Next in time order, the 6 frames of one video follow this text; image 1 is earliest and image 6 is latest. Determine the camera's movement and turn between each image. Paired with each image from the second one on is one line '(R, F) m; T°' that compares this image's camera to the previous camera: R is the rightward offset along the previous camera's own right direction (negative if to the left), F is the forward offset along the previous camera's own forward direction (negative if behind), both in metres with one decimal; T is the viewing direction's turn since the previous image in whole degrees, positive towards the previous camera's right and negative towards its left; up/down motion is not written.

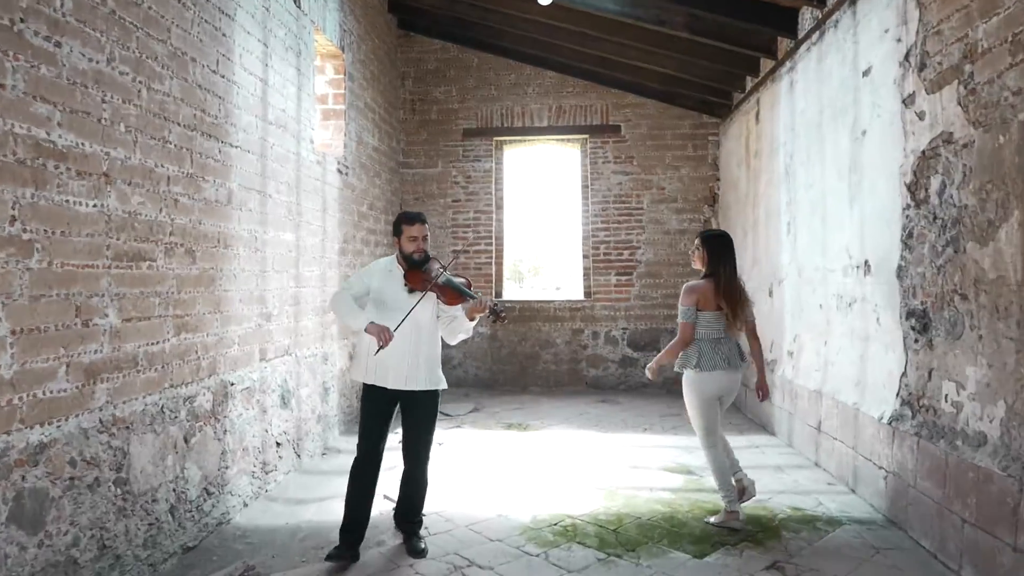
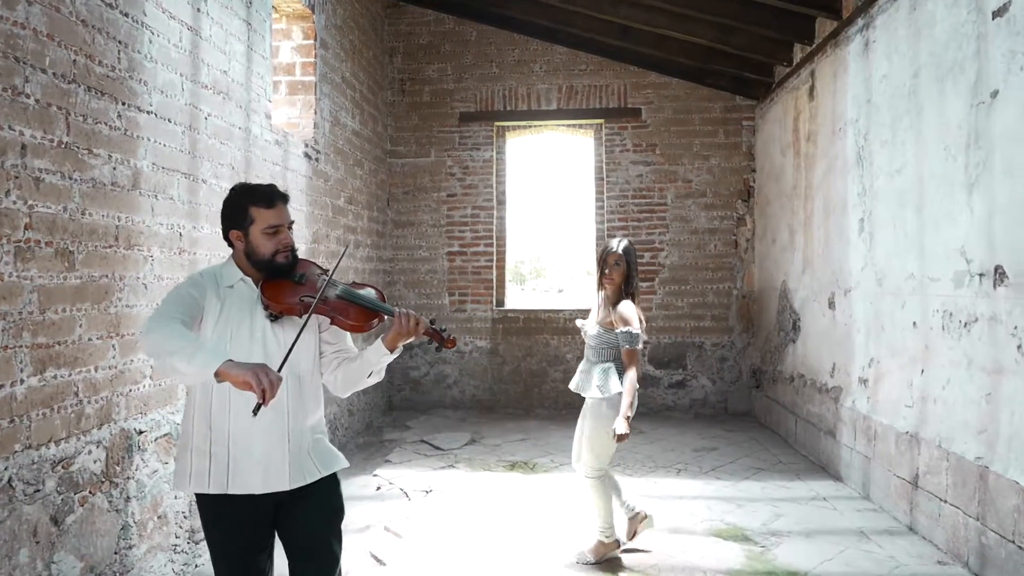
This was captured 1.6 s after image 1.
(0.0, +1.1) m; 0°
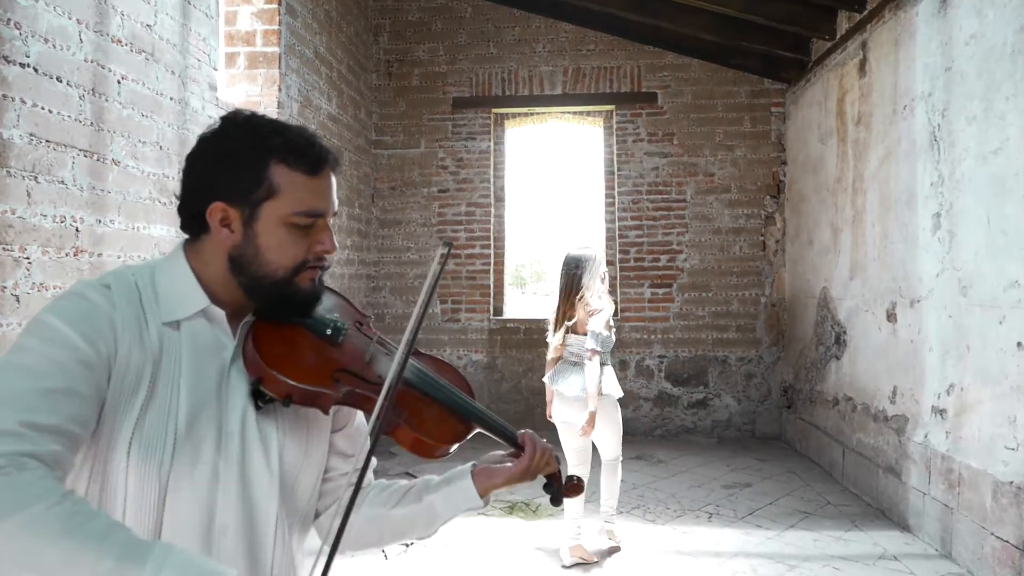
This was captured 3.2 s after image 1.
(0.0, +0.8) m; 0°
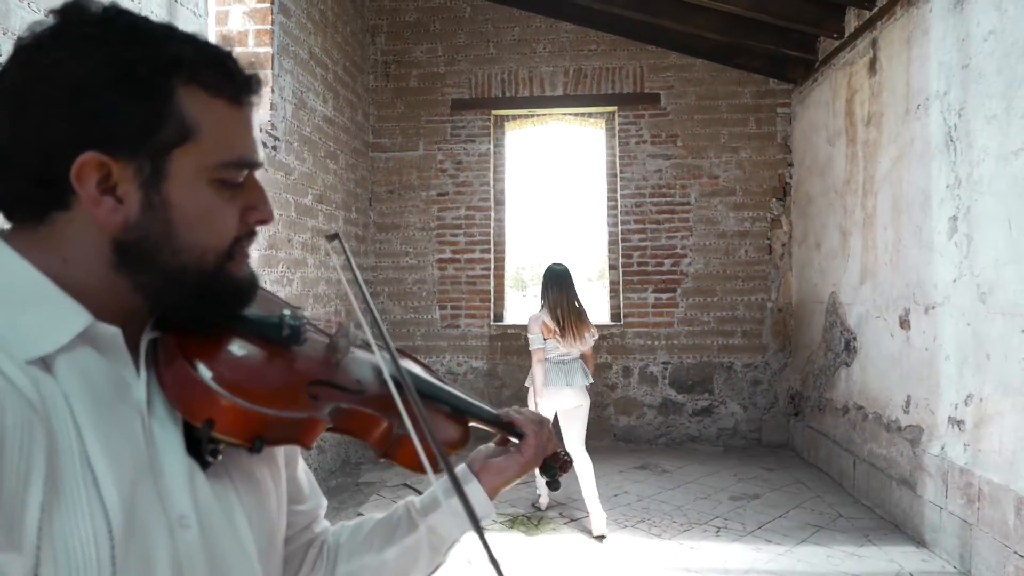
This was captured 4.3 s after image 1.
(0.0, +0.1) m; 0°
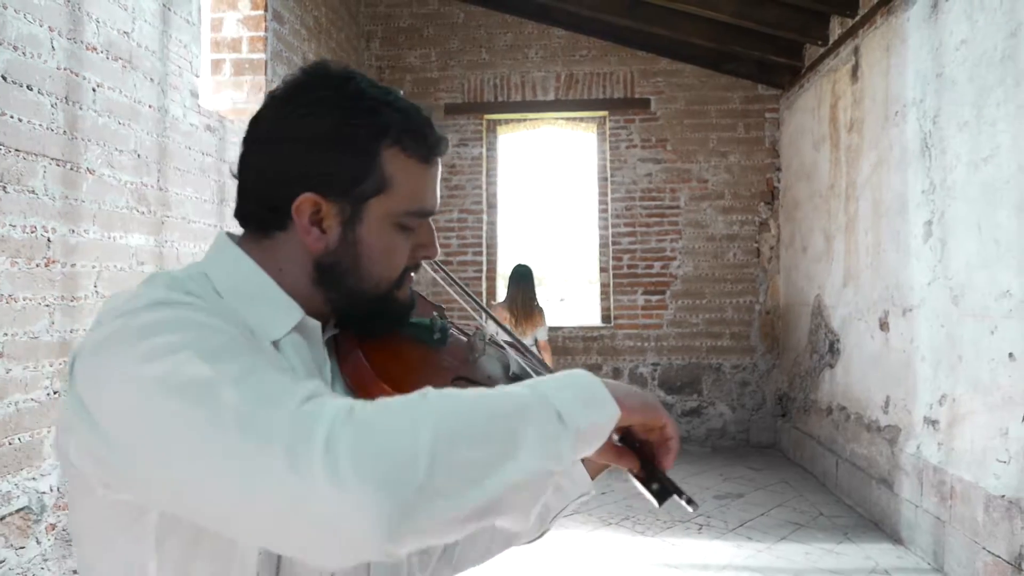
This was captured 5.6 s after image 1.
(+0.1, -0.1) m; 0°
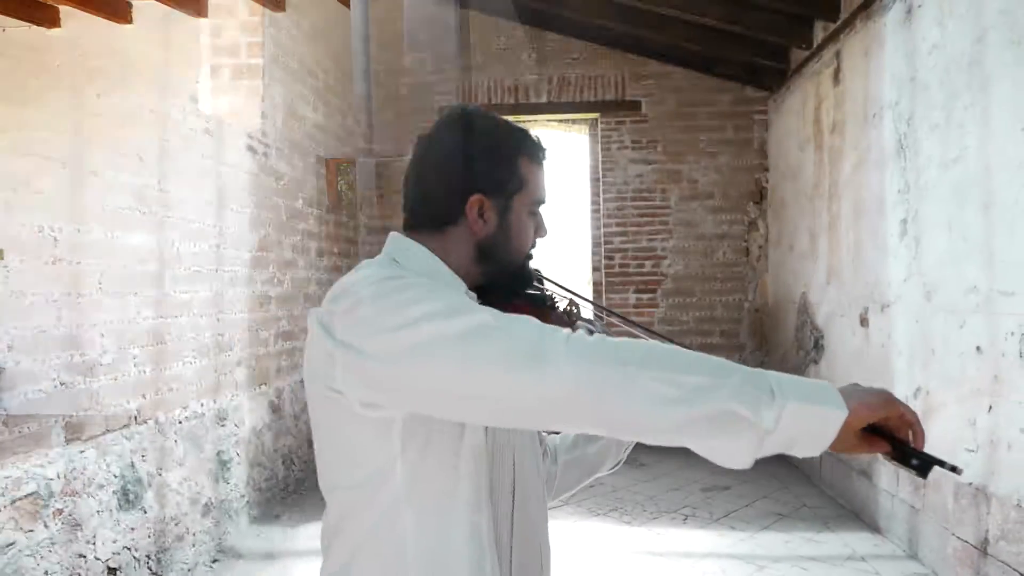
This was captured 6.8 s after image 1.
(+0.1, -0.1) m; 0°
